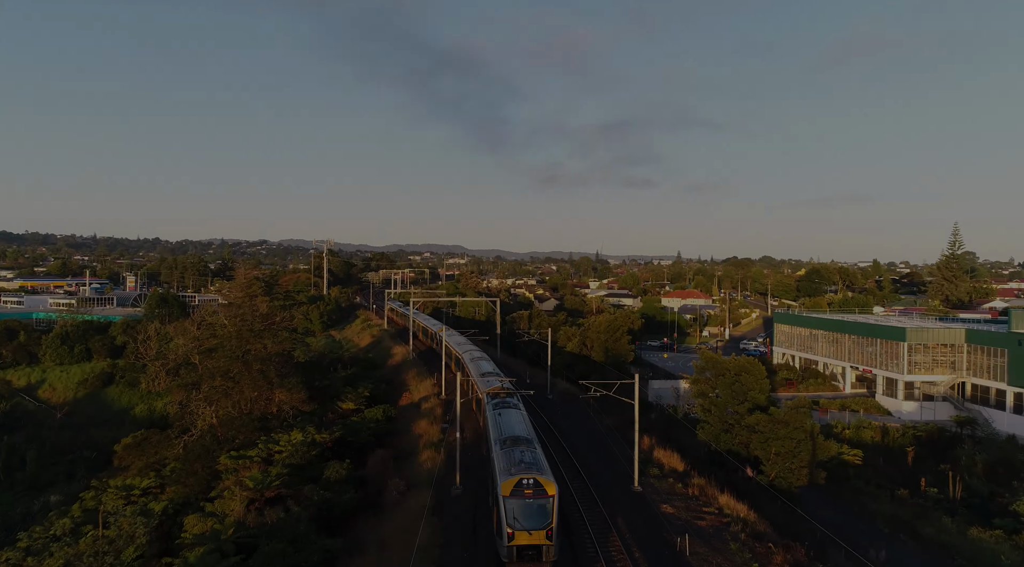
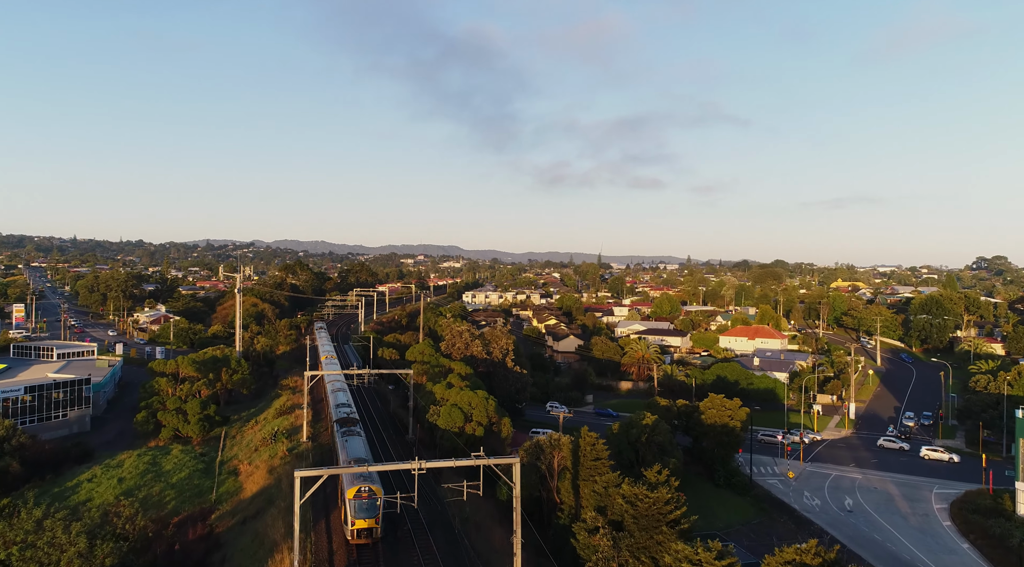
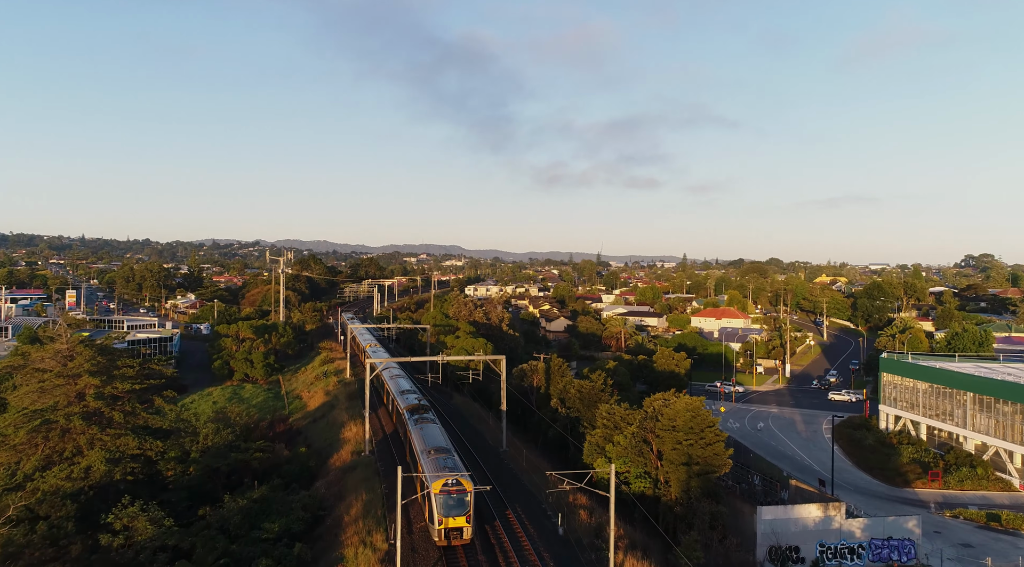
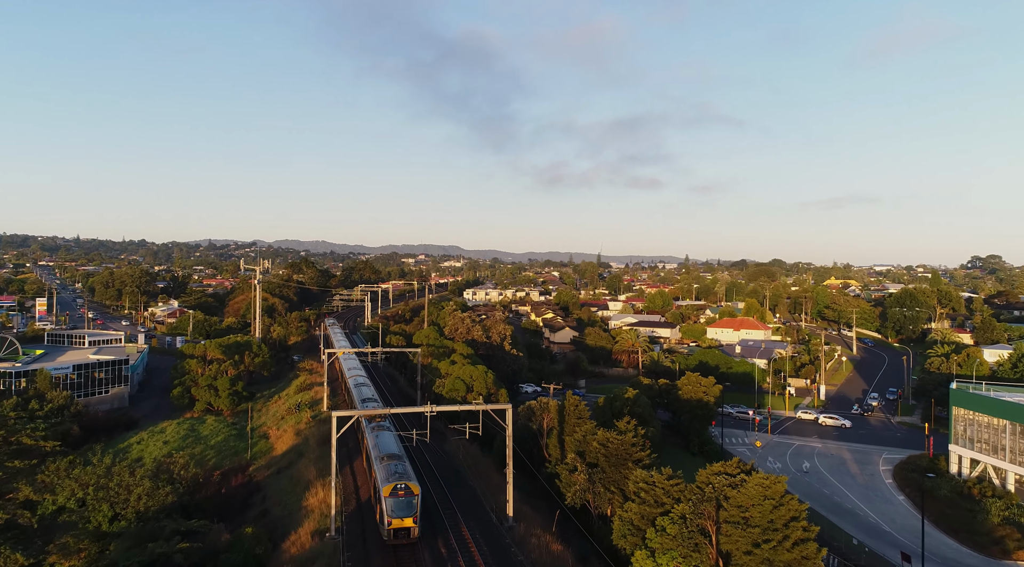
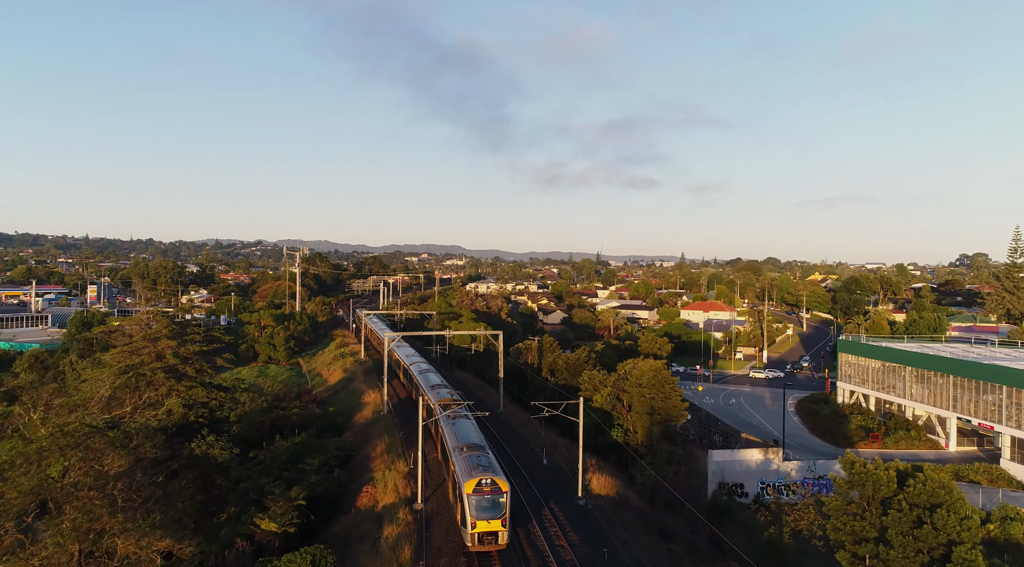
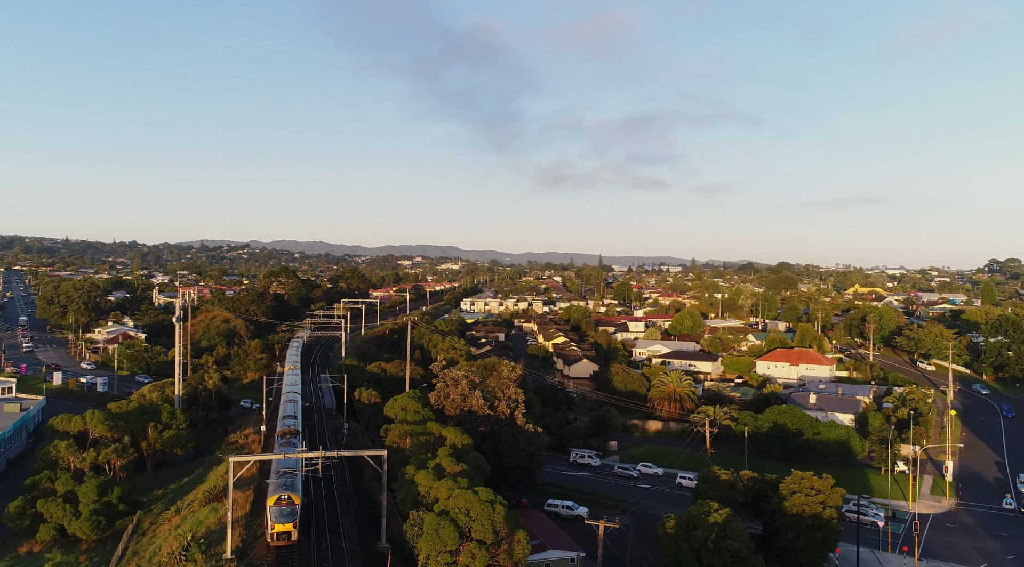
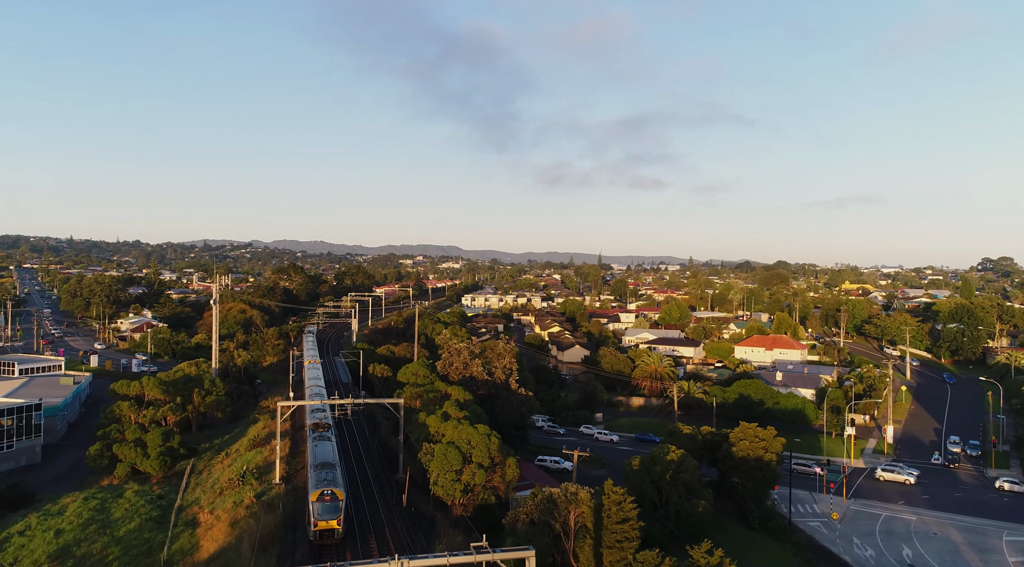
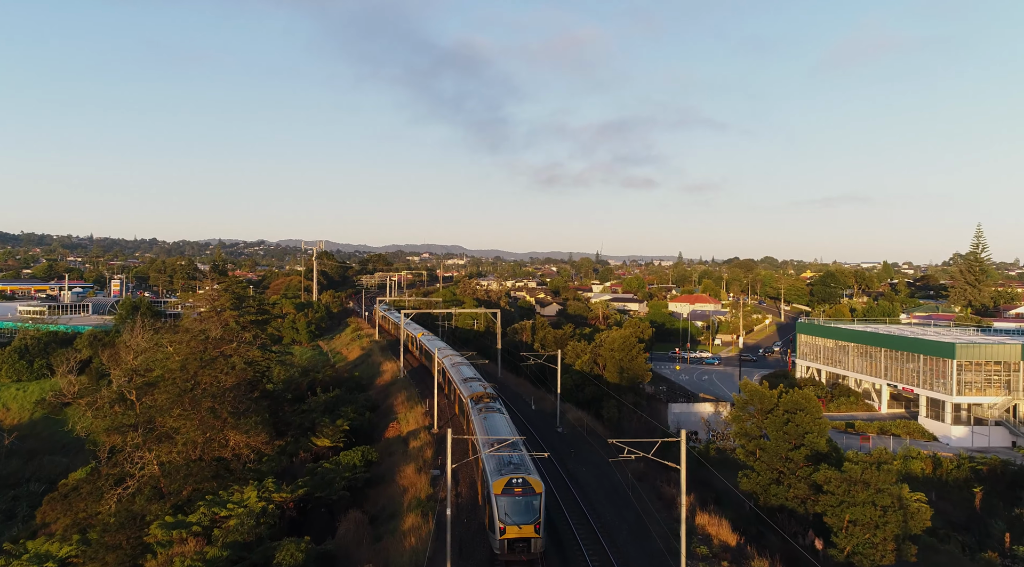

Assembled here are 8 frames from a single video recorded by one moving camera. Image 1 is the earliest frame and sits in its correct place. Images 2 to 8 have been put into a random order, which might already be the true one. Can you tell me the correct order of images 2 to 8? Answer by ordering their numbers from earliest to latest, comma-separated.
8, 5, 3, 4, 2, 7, 6
